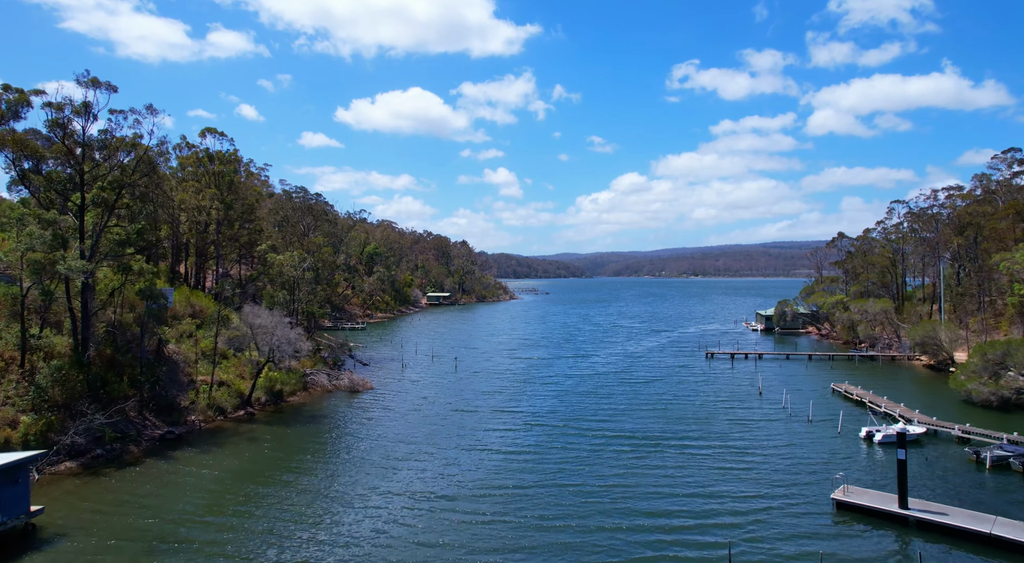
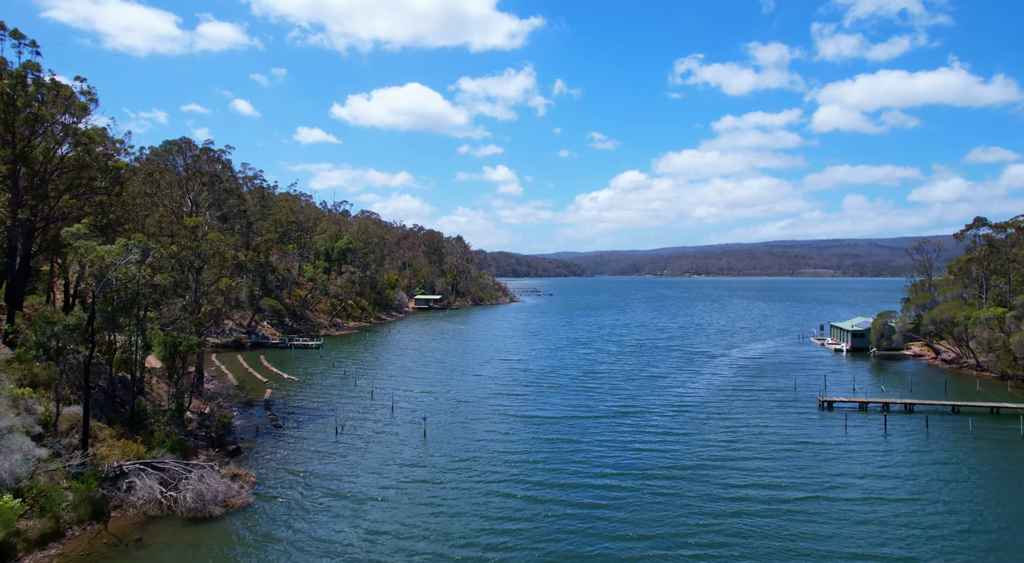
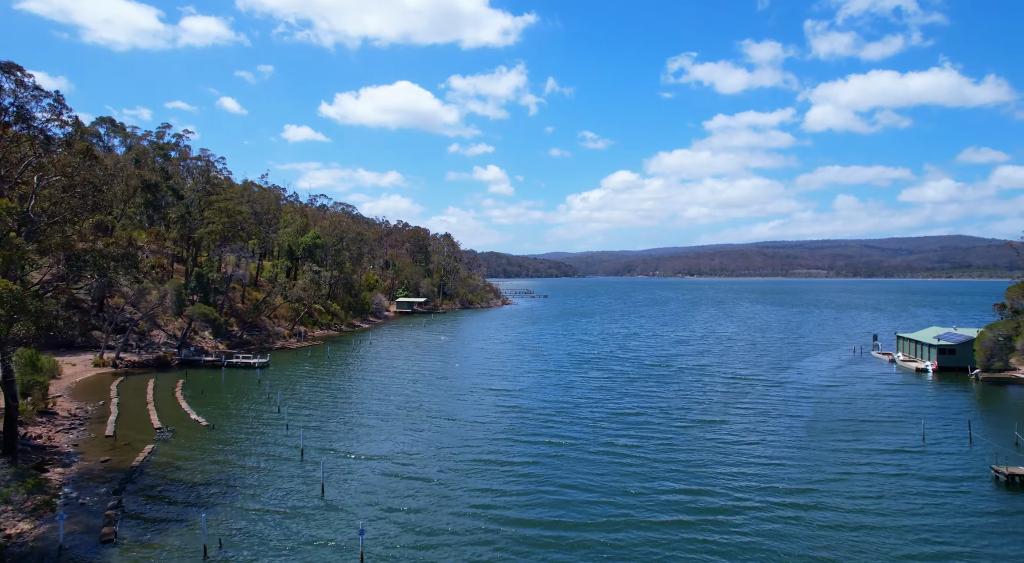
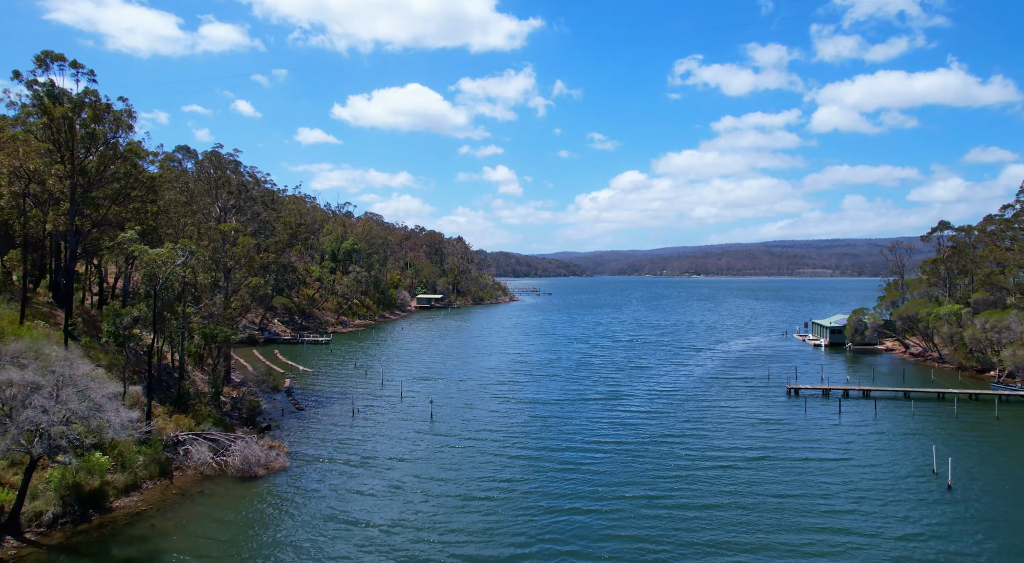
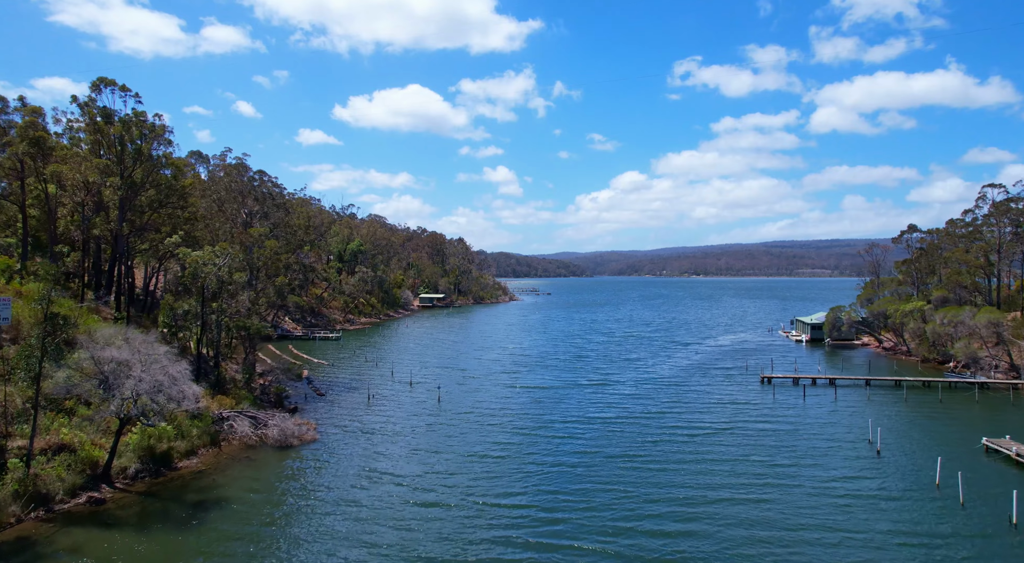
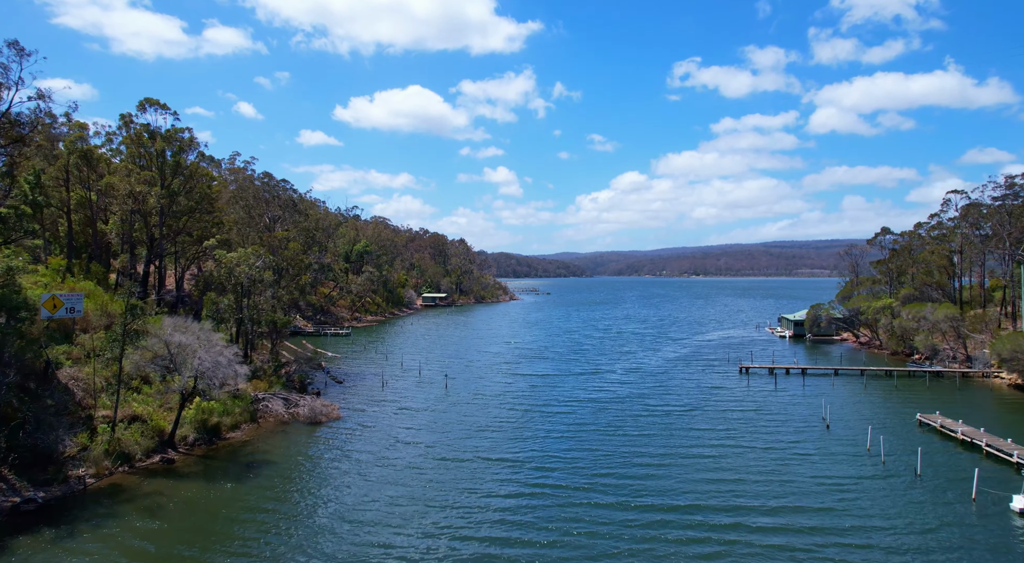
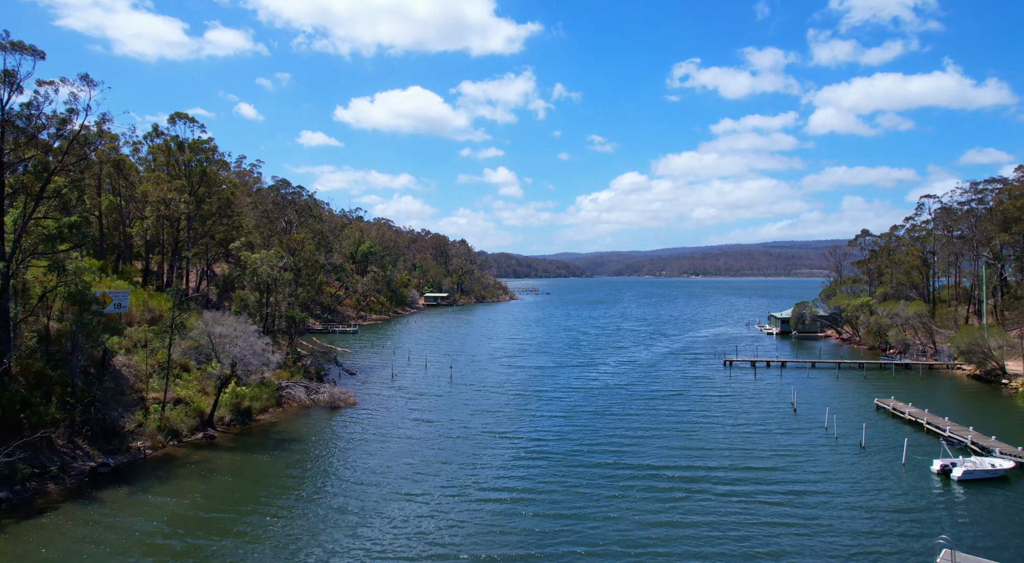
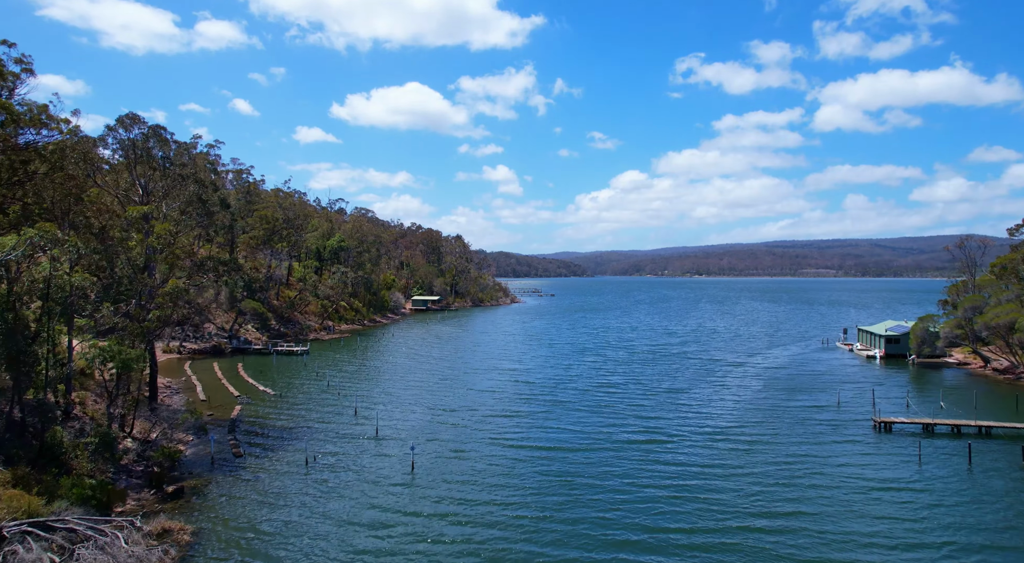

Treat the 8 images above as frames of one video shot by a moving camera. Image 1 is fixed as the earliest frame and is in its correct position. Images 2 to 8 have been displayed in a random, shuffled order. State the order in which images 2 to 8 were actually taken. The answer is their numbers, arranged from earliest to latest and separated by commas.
7, 6, 5, 4, 2, 8, 3
